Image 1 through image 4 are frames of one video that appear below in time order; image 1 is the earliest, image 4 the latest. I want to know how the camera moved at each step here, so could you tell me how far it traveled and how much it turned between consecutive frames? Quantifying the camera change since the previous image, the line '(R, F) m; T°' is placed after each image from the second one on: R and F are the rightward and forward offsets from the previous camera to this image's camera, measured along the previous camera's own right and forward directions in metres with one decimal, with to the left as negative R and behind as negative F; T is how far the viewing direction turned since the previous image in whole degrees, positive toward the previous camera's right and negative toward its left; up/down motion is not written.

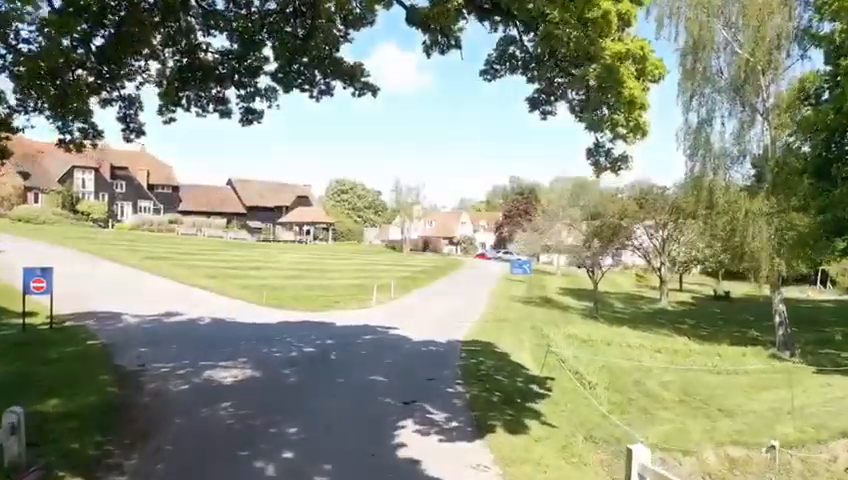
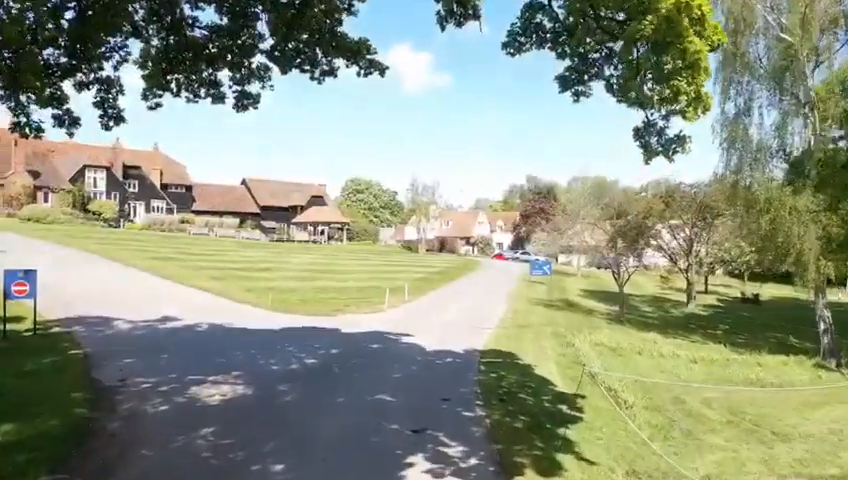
(0.0, +1.4) m; -1°
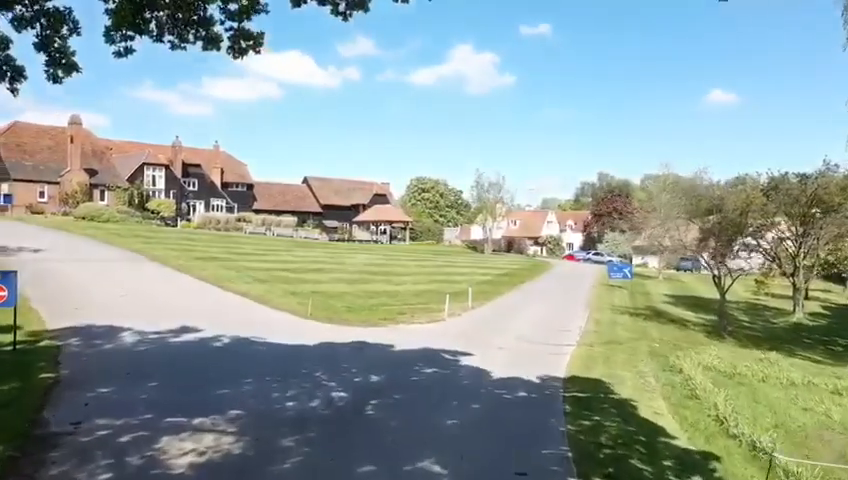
(0.0, +3.3) m; -5°
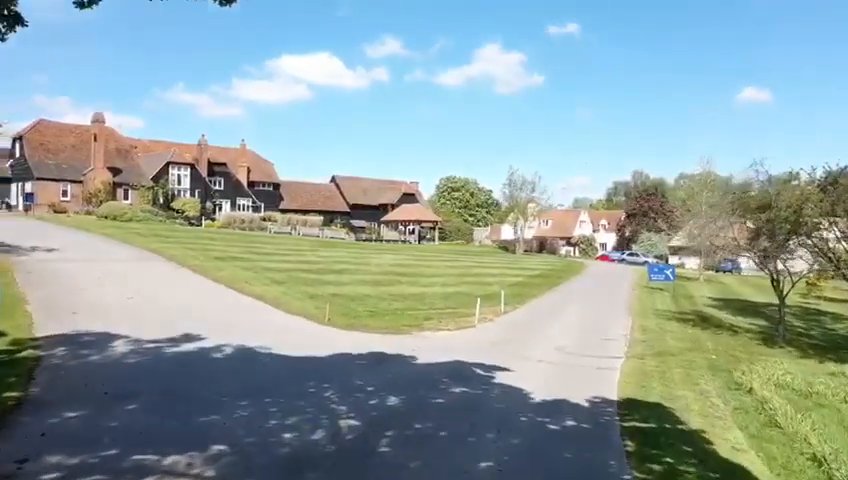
(0.0, +1.7) m; -2°
